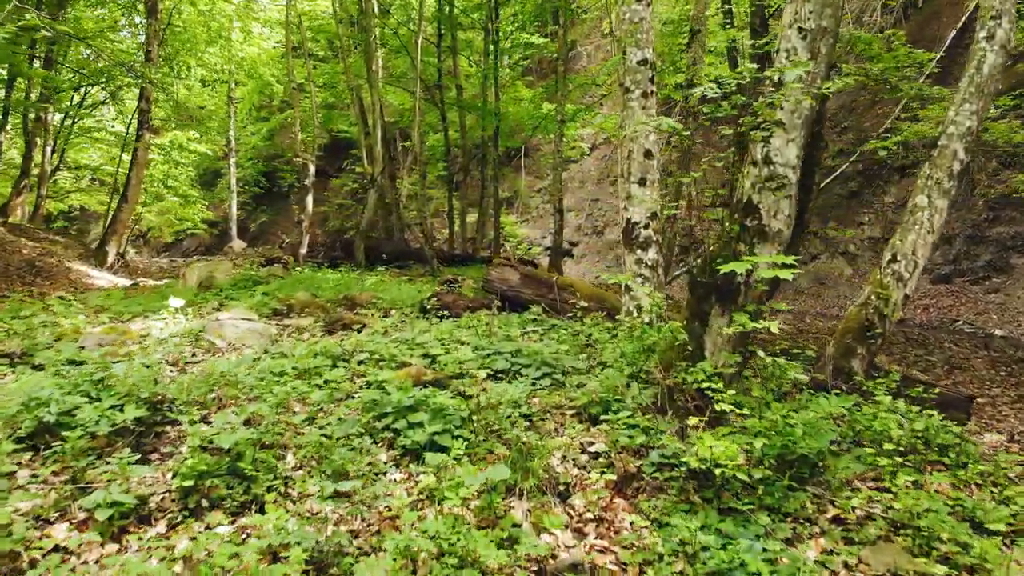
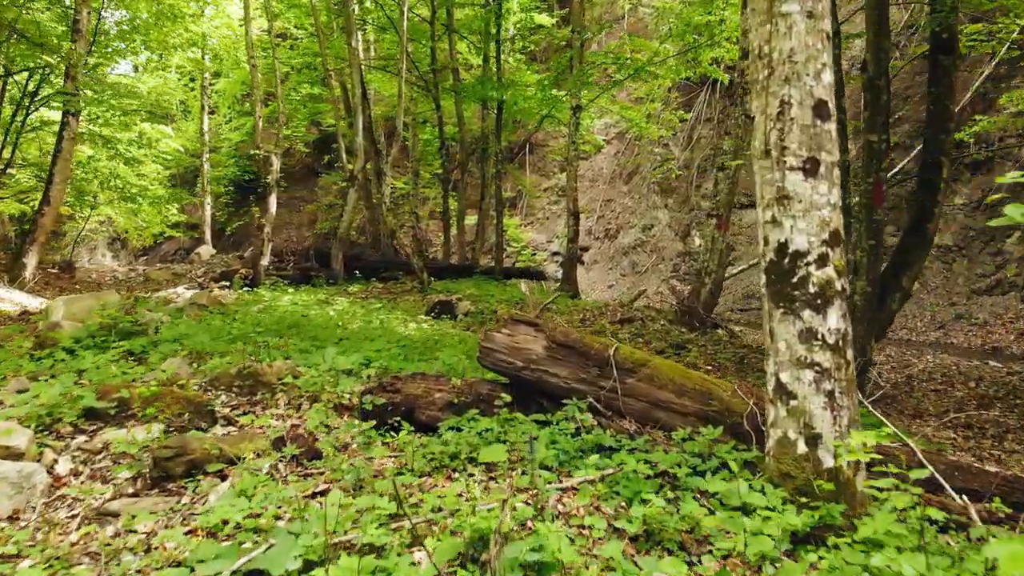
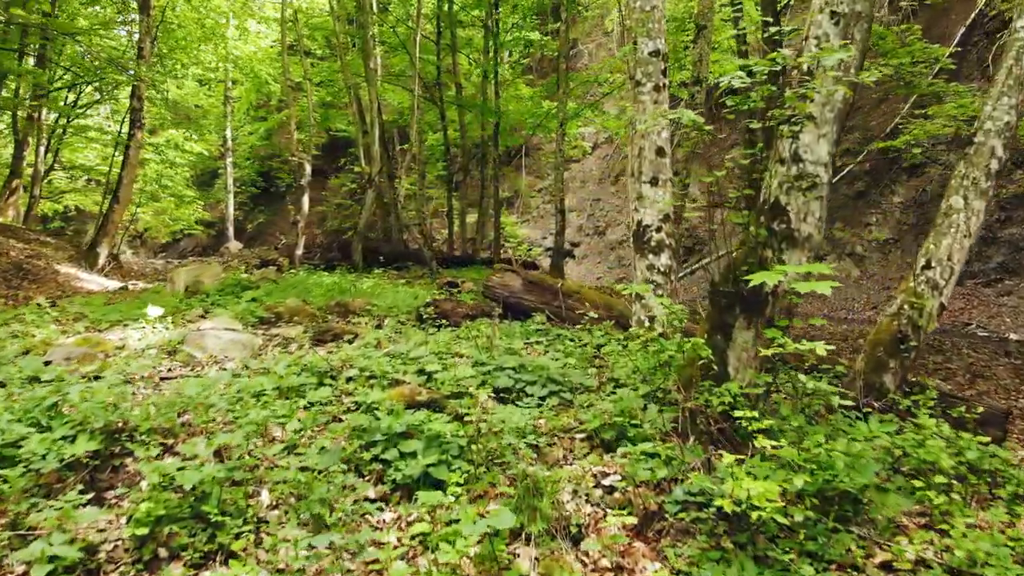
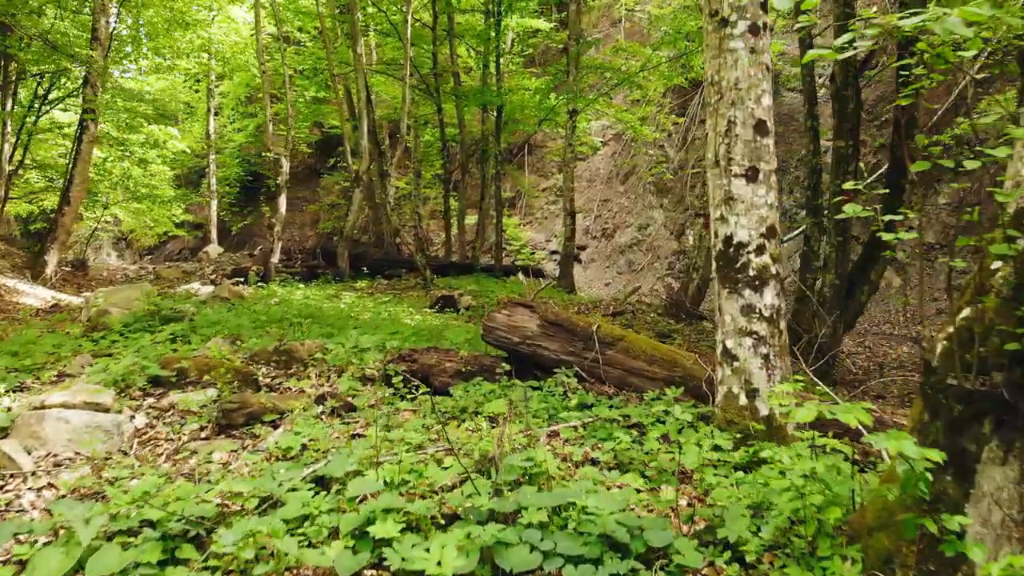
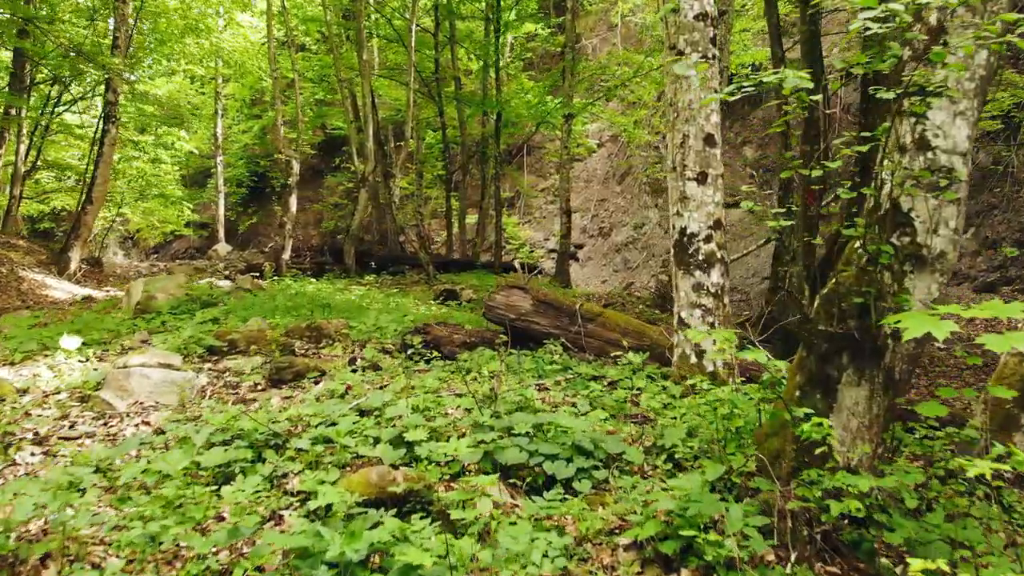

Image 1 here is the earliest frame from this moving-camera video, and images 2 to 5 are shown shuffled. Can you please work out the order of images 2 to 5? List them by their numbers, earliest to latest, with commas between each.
3, 5, 4, 2
